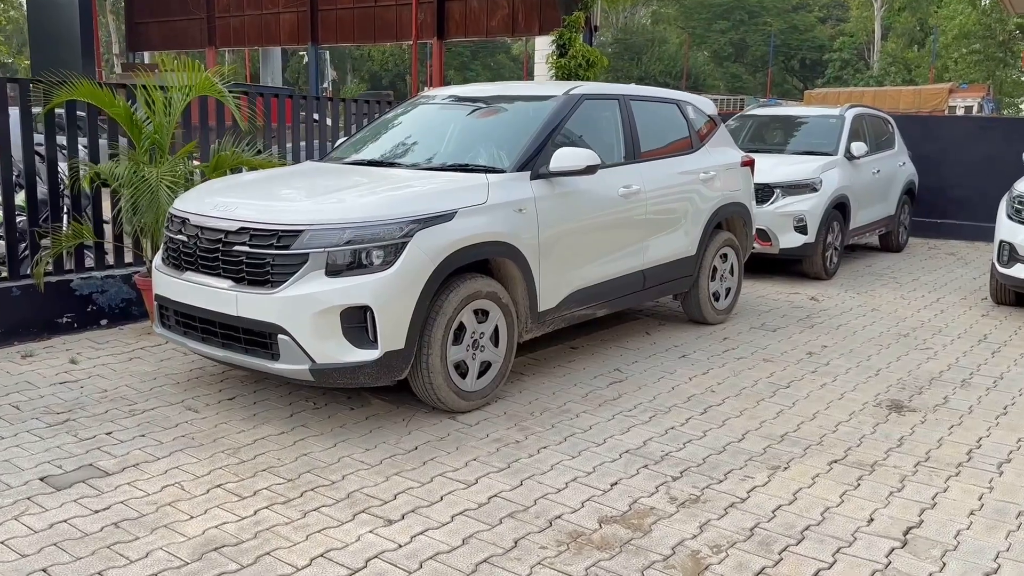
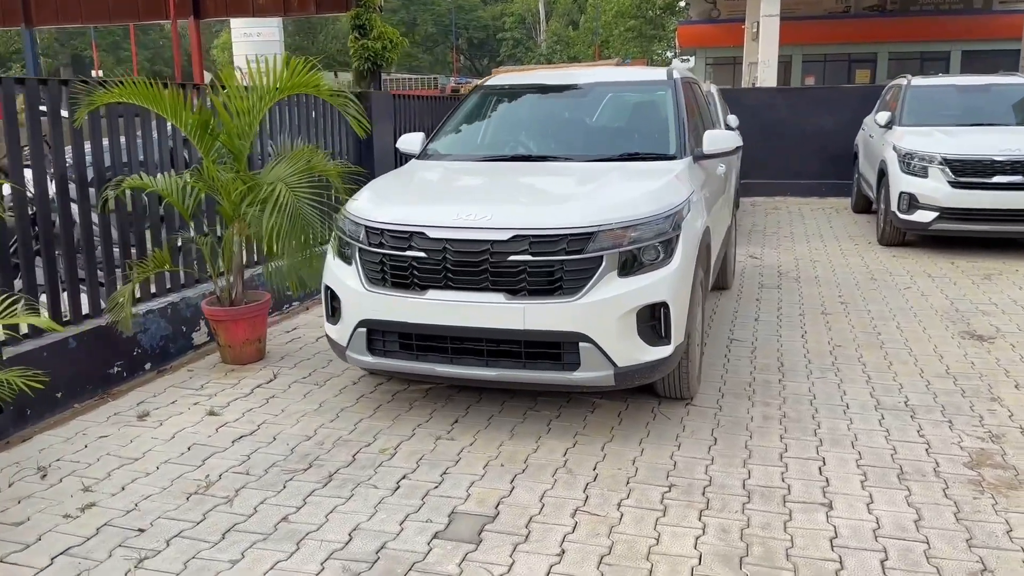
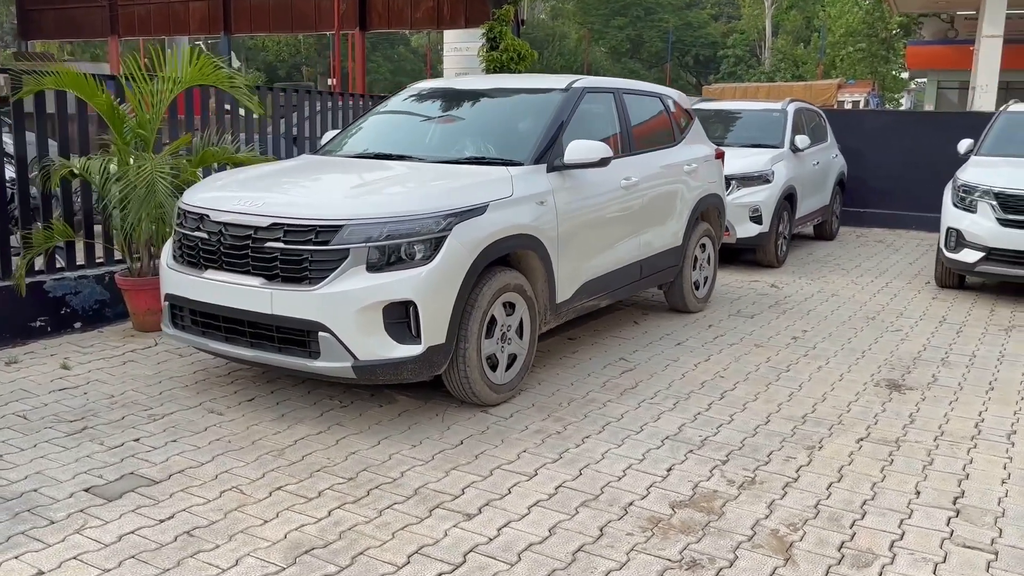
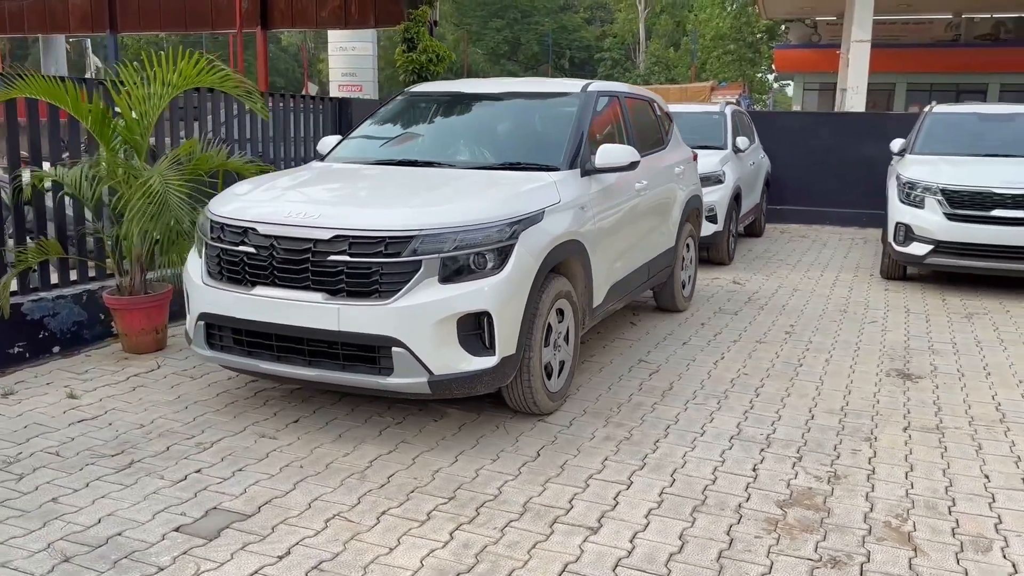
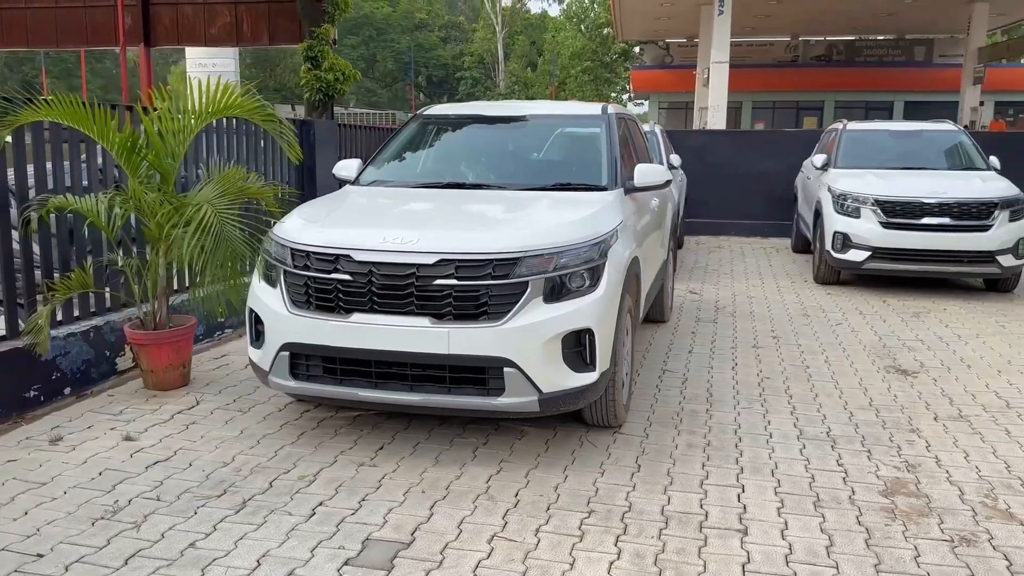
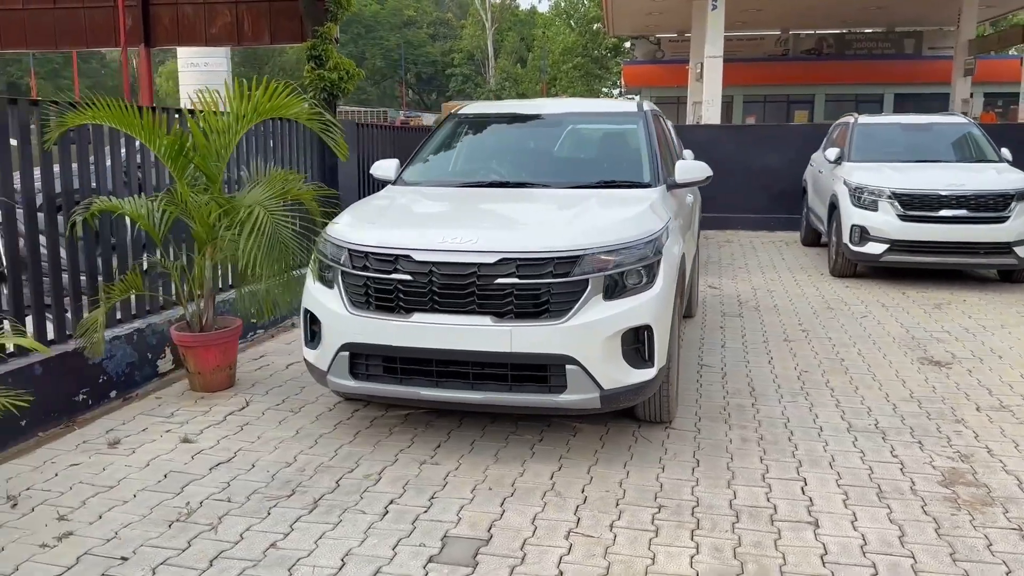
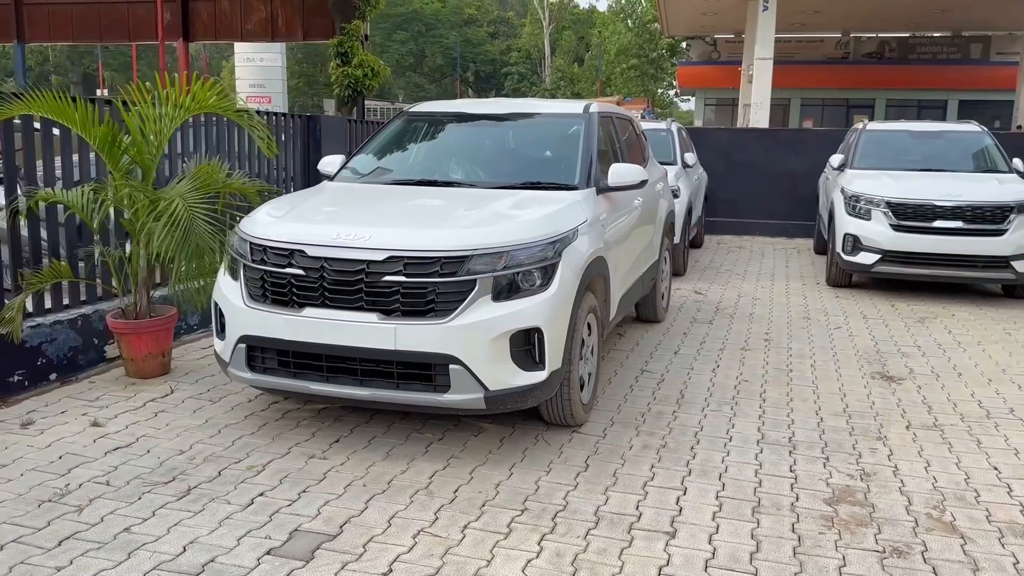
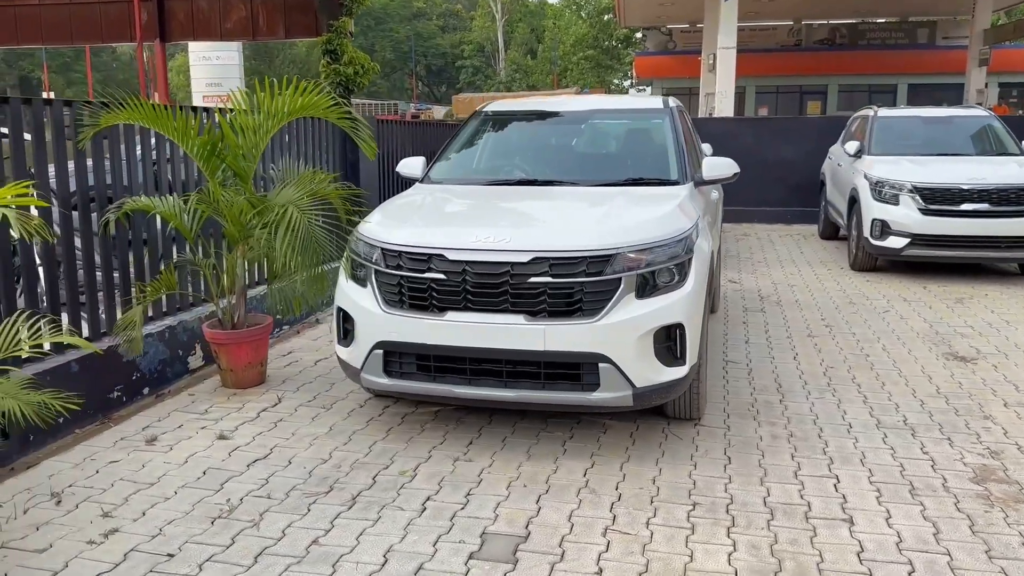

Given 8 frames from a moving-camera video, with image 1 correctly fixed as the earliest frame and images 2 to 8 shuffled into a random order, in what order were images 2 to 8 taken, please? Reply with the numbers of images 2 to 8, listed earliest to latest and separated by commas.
3, 4, 7, 5, 6, 8, 2
